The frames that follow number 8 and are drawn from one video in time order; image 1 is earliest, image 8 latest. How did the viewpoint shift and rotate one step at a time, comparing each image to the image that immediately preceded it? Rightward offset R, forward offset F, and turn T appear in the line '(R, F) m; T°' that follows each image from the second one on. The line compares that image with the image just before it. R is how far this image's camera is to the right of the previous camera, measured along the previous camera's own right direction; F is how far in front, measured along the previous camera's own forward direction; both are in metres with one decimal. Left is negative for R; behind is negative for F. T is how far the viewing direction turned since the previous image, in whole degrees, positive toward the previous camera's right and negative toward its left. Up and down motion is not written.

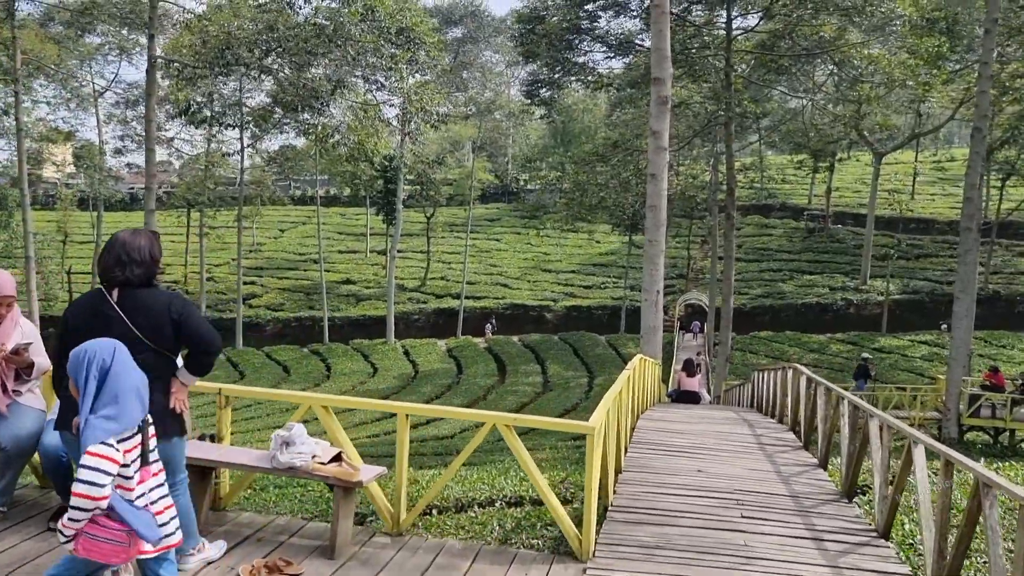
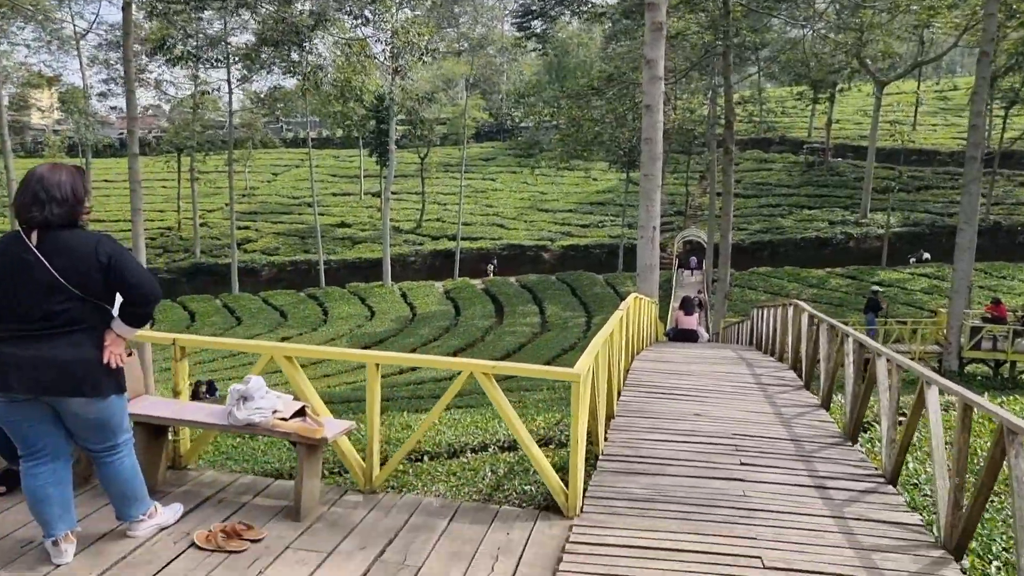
(0.0, +0.2) m; 0°
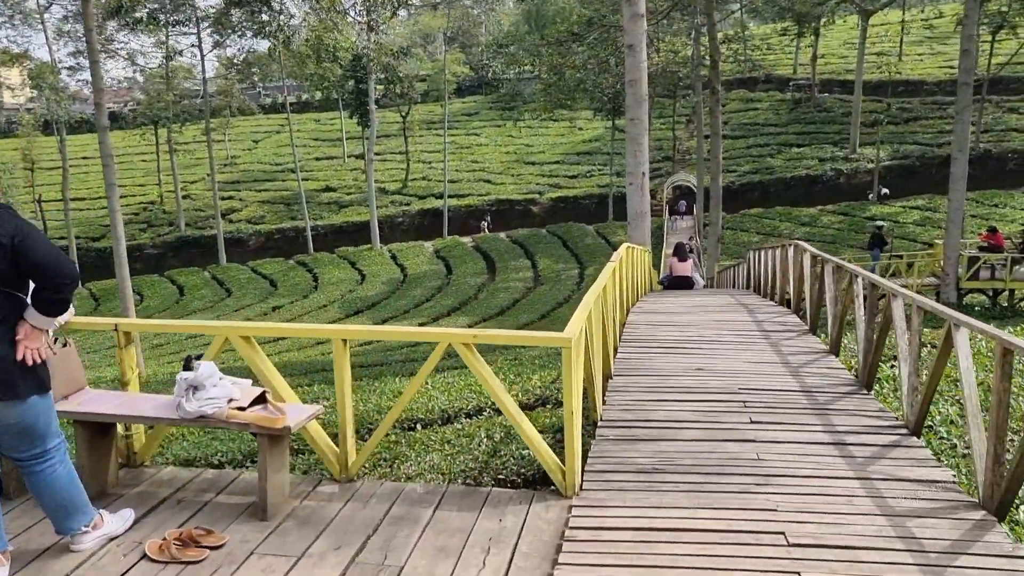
(0.0, +0.2) m; 0°
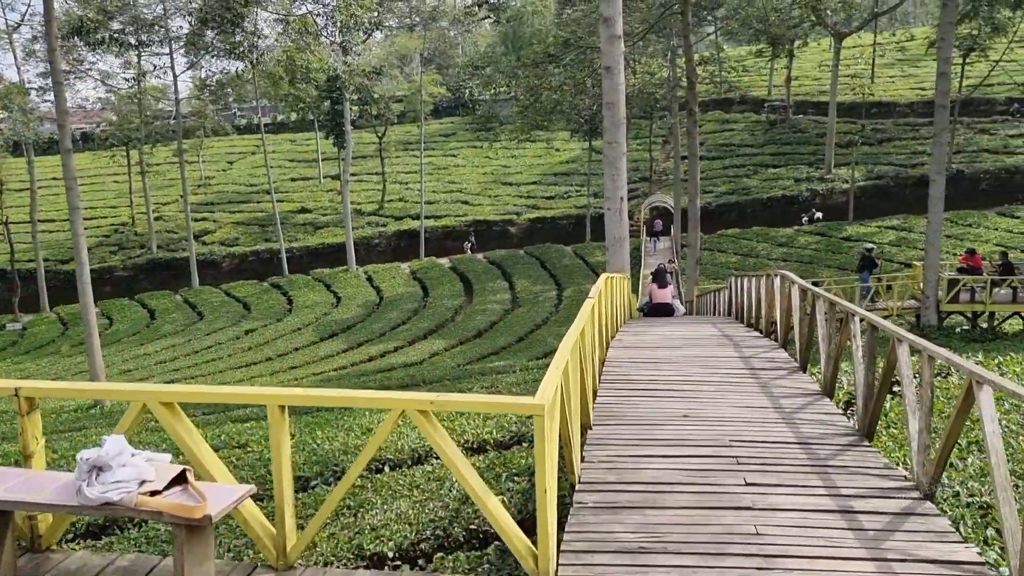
(0.0, +0.2) m; +1°
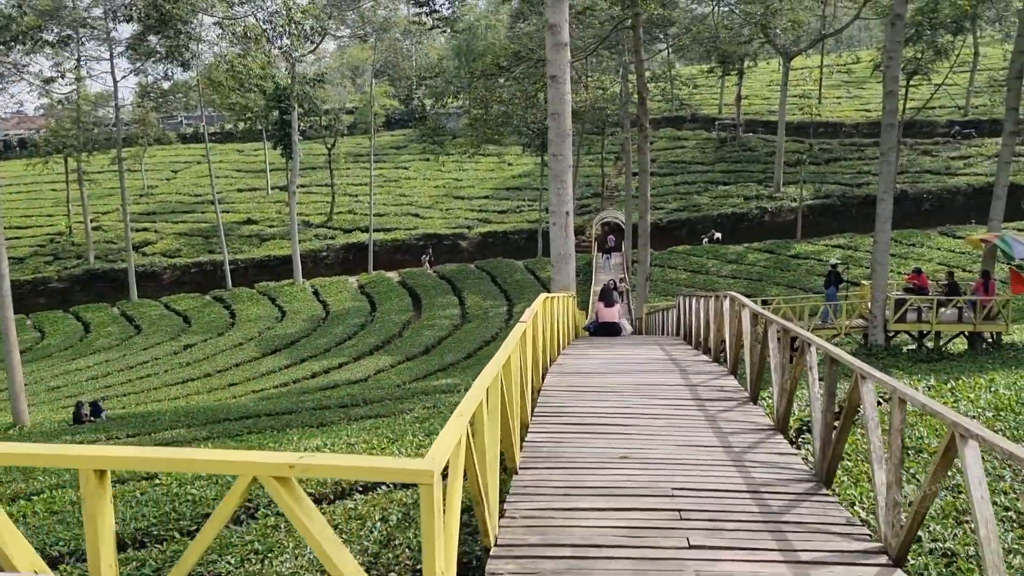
(+0.1, +0.3) m; +3°
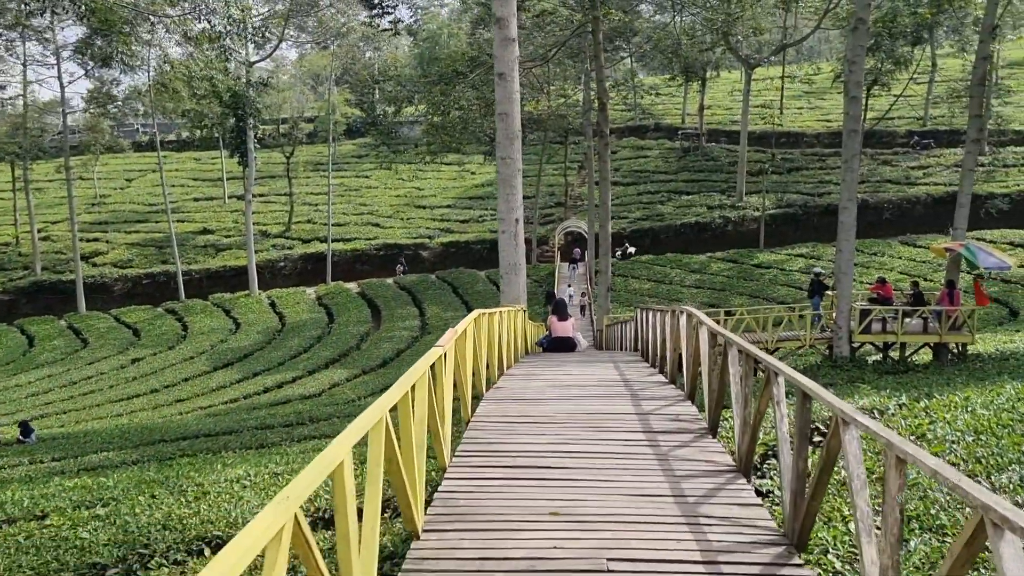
(+0.1, +0.4) m; +2°
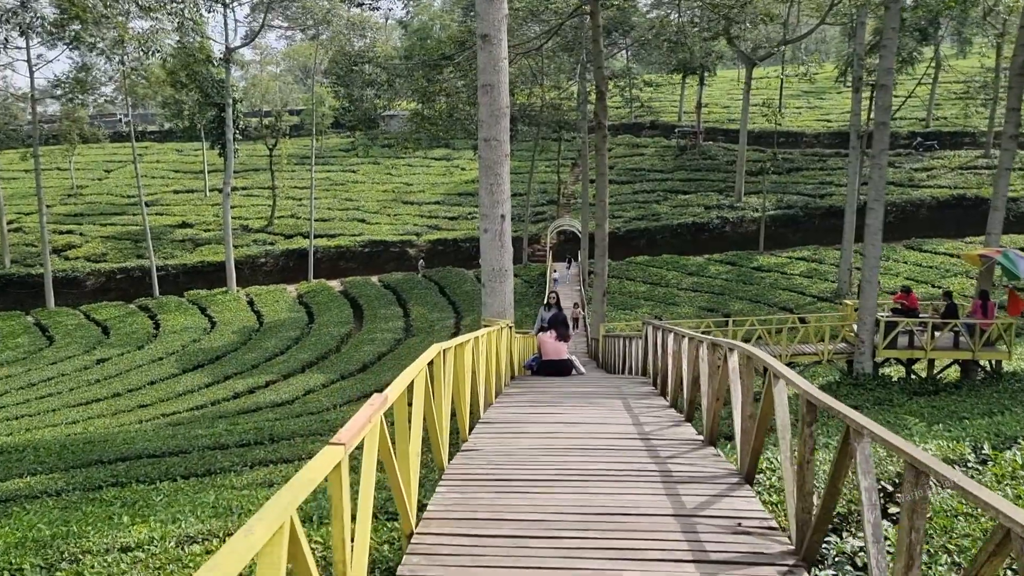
(0.0, +1.0) m; +1°
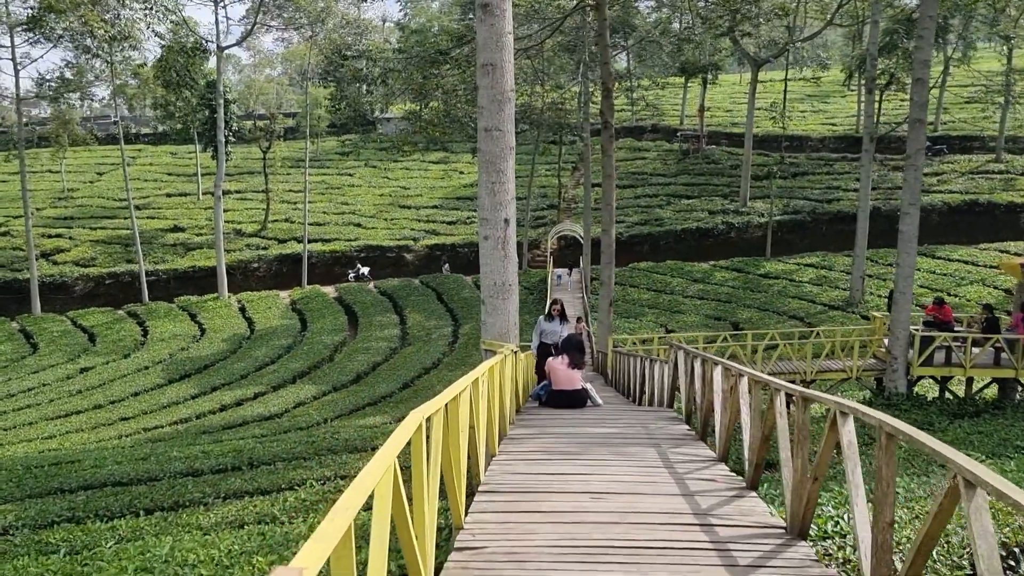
(0.0, +0.7) m; 0°
